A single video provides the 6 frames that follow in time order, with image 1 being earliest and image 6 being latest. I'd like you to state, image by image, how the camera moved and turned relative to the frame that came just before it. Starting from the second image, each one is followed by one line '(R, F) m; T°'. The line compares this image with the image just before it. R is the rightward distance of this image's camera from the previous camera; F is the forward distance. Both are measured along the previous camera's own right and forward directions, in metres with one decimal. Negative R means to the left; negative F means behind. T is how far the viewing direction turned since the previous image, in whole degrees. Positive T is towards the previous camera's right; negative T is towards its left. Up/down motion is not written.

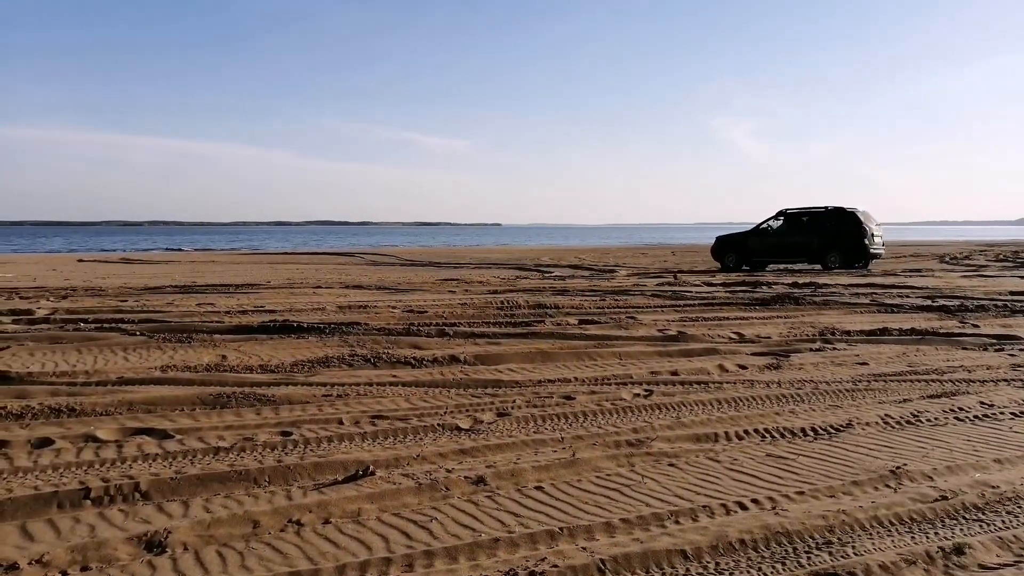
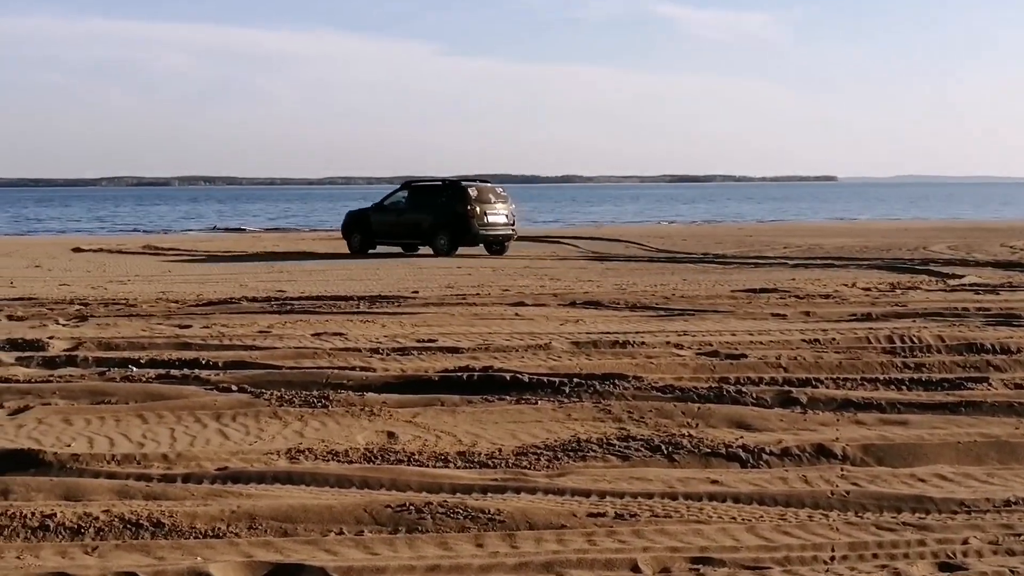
(-1.8, +4.1) m; +3°
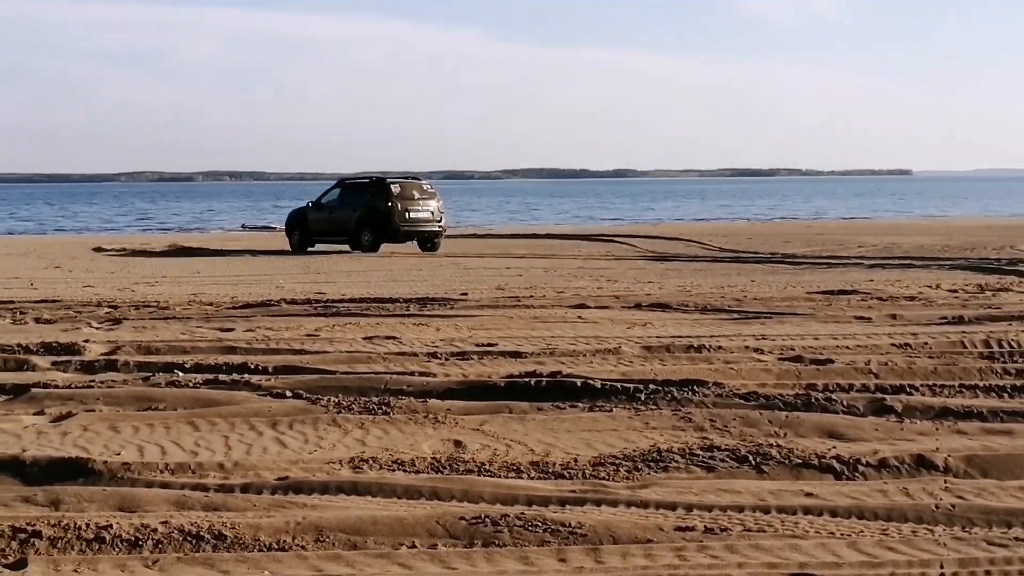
(-0.6, +0.2) m; +2°
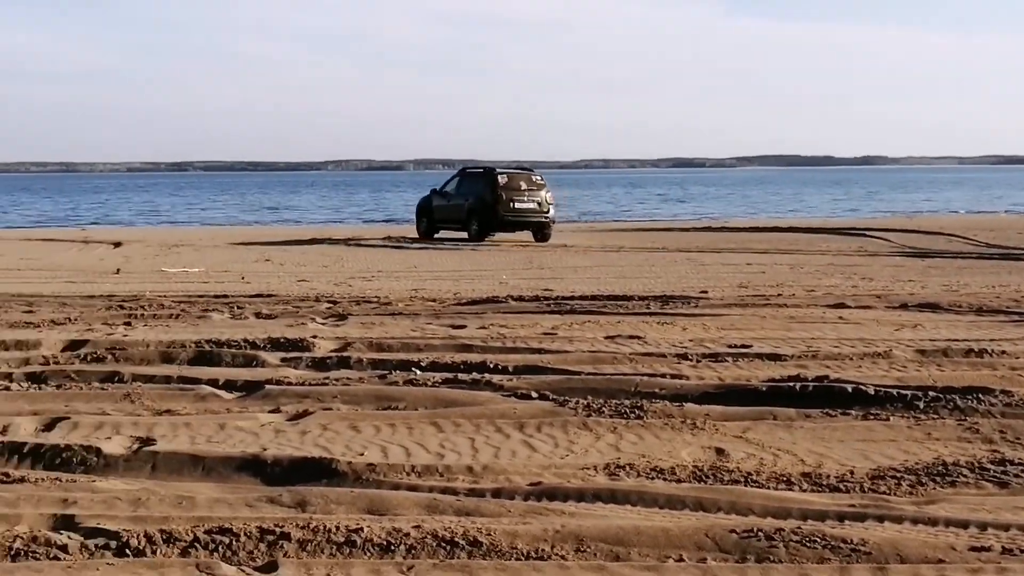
(-0.7, +0.2) m; -4°
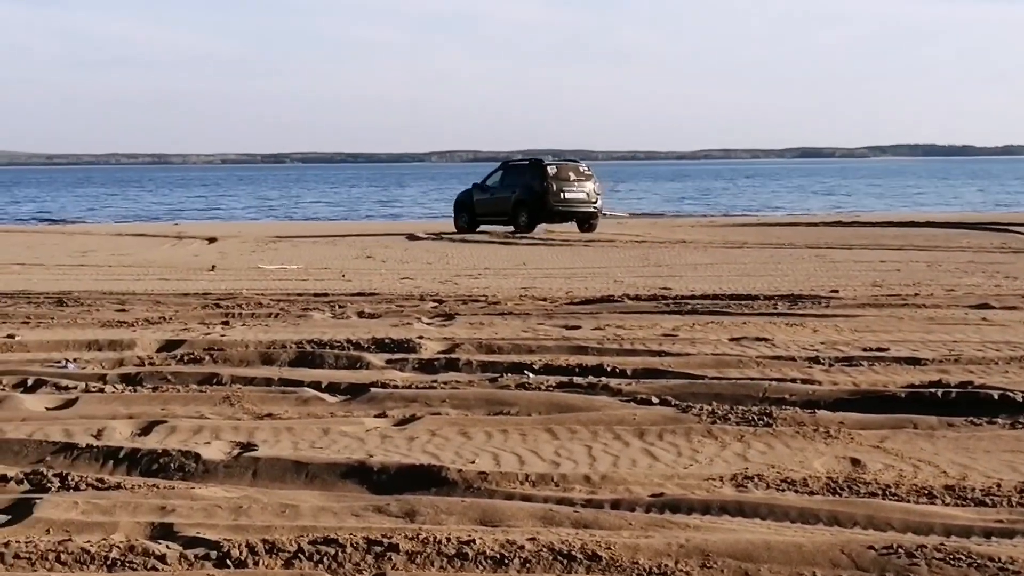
(-0.1, +0.3) m; -3°
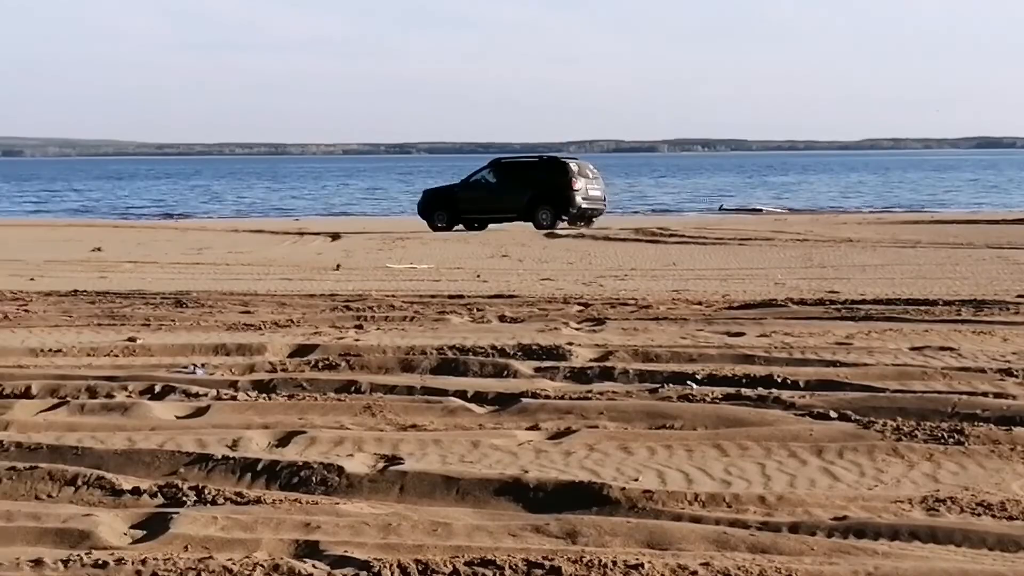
(-0.3, +0.4) m; -3°
